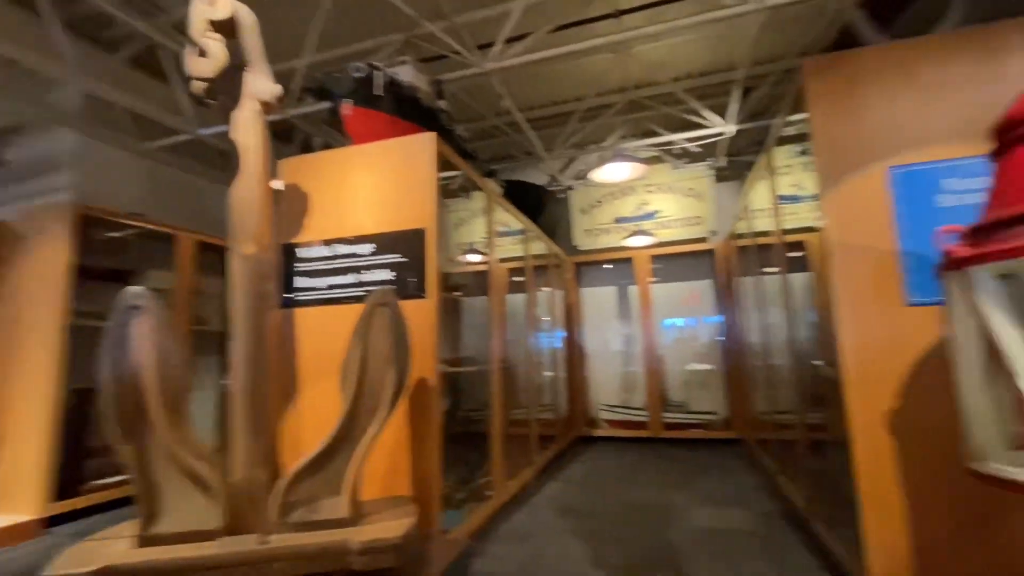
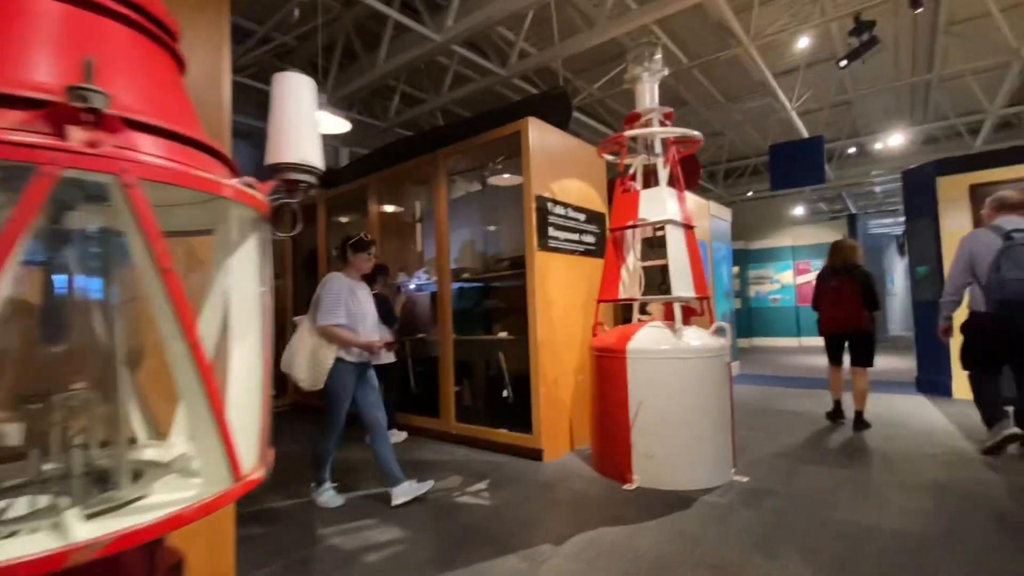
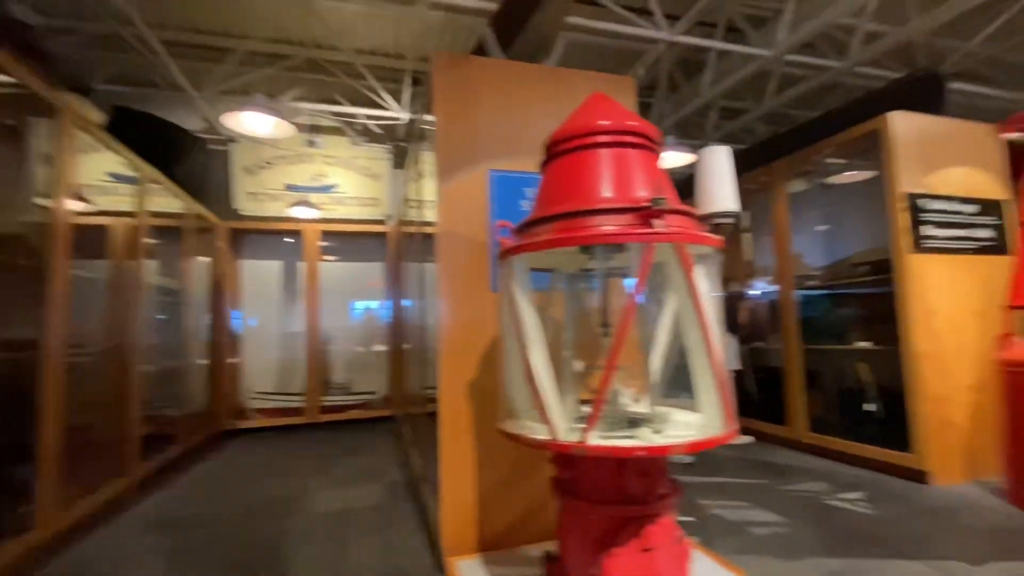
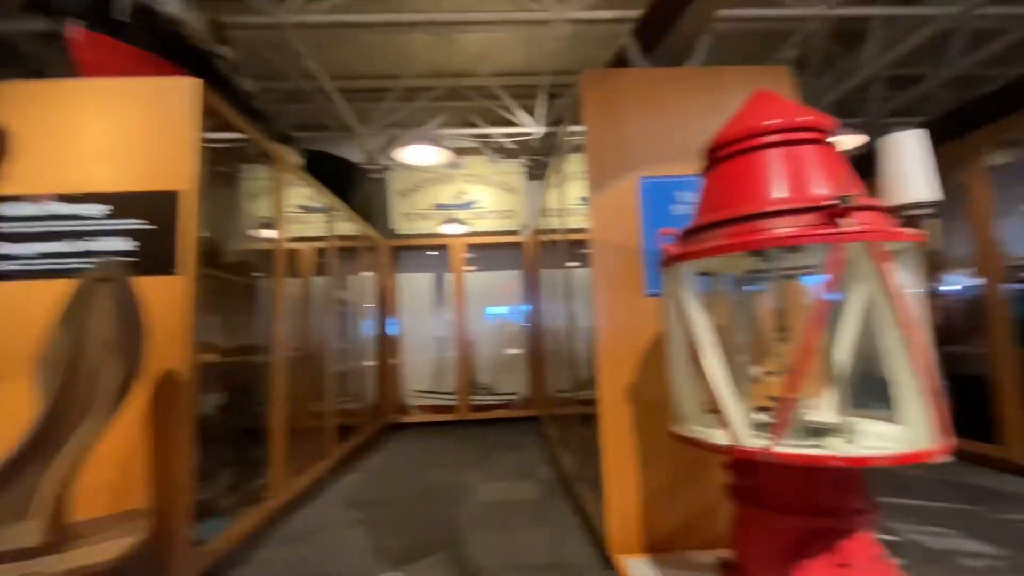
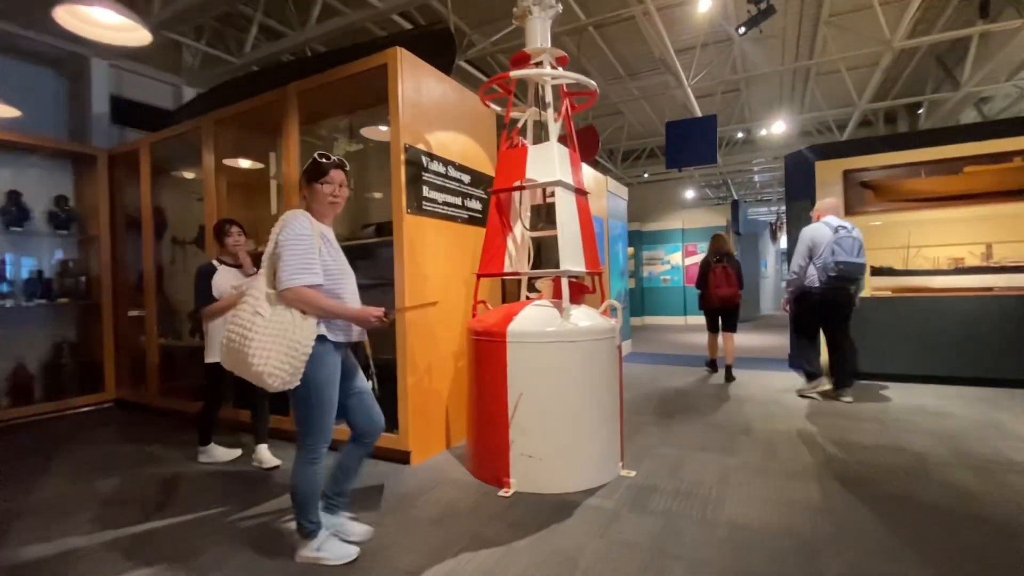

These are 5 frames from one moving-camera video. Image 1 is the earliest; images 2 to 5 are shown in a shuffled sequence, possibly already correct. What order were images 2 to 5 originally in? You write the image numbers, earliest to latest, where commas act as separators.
4, 3, 2, 5
